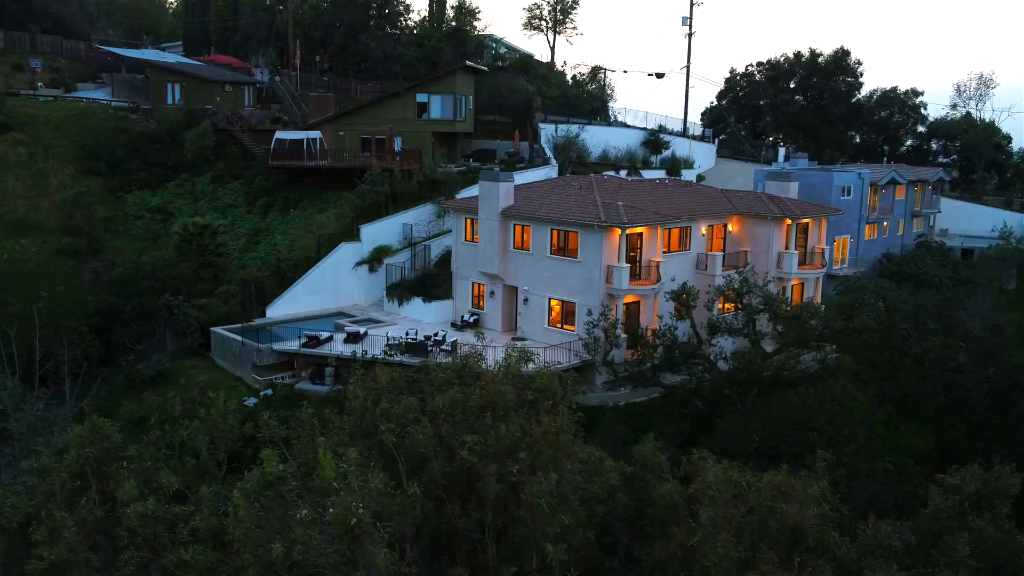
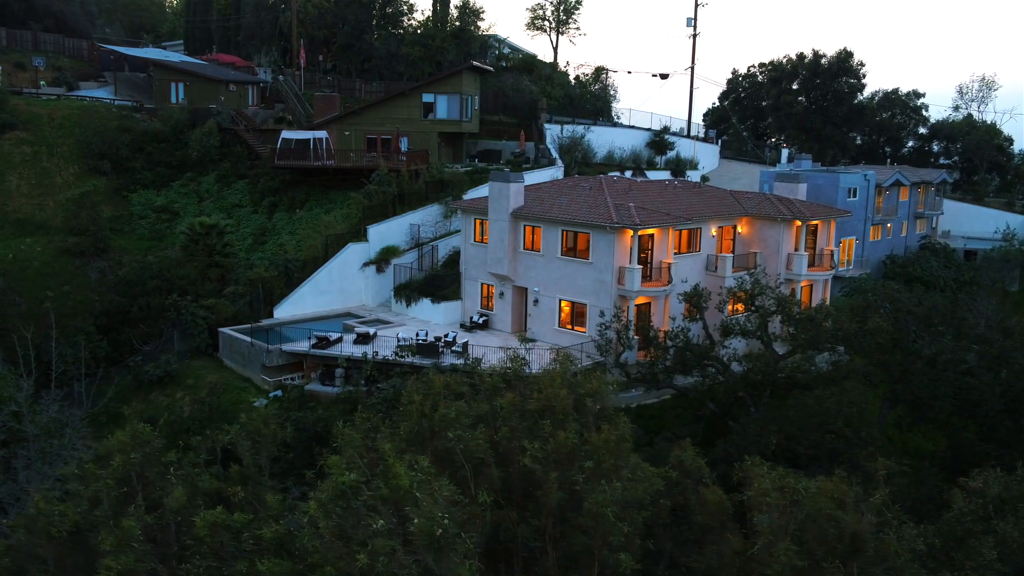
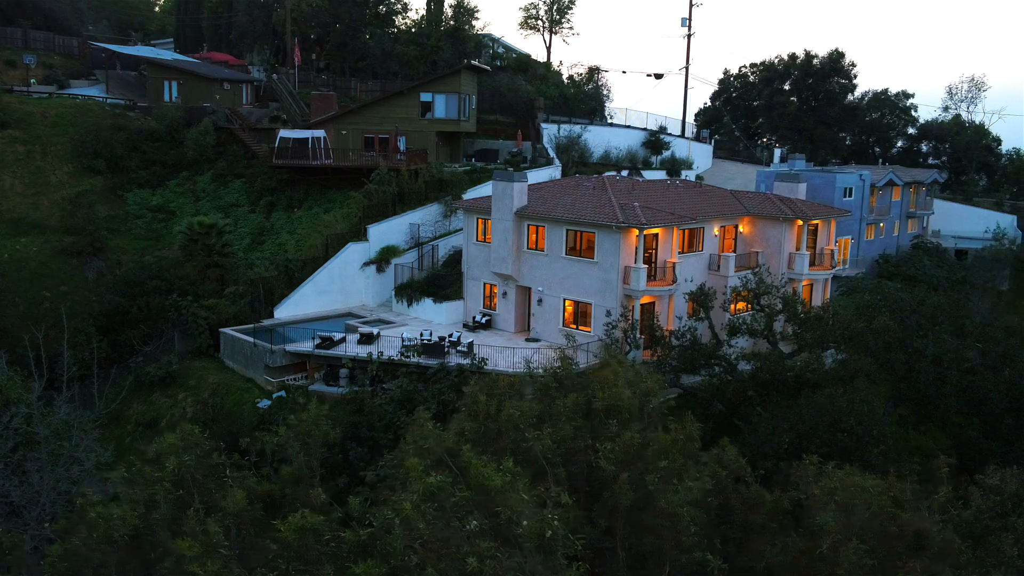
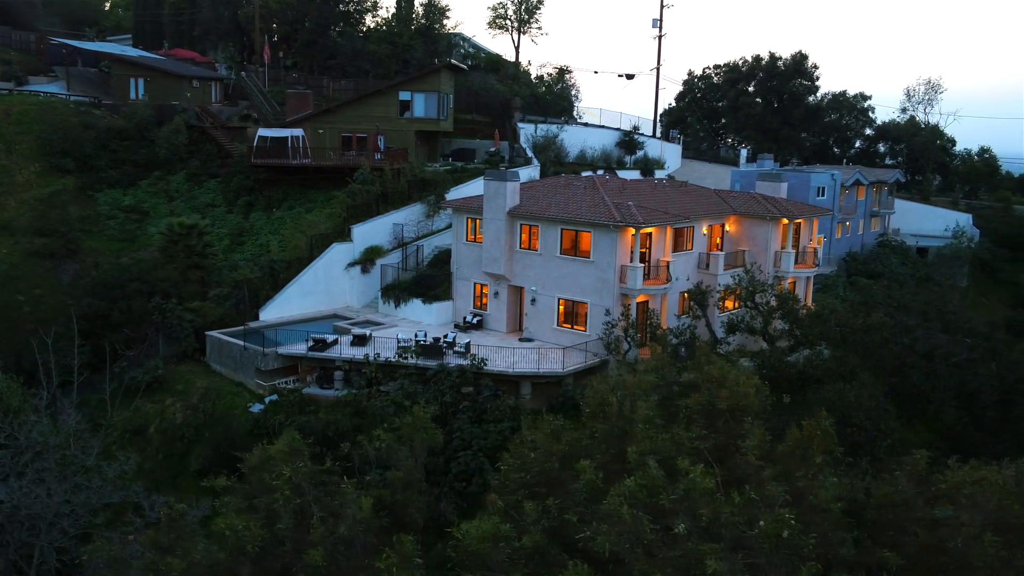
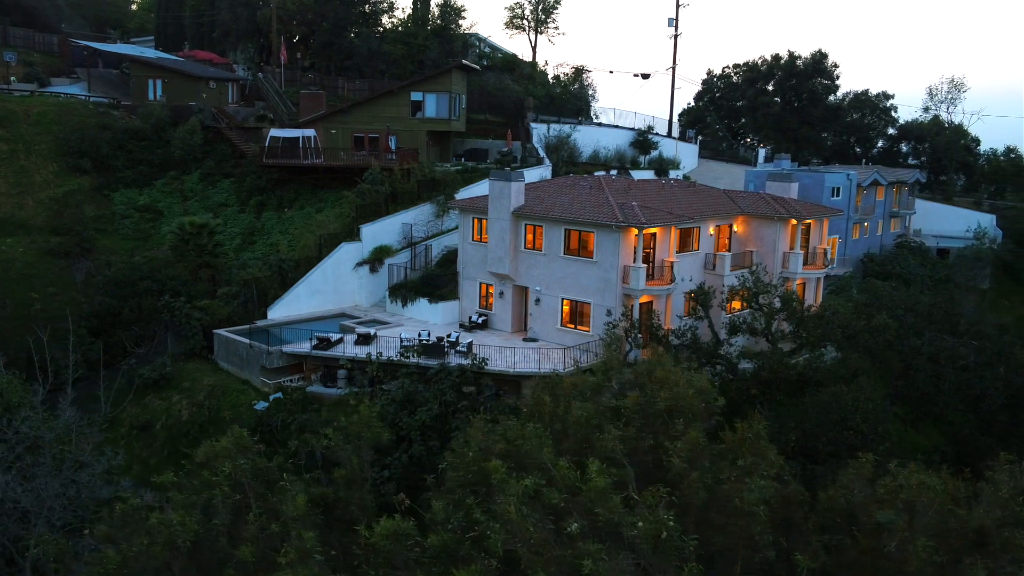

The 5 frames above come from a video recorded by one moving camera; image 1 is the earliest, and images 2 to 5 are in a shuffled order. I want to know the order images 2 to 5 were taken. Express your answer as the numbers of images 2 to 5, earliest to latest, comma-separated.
2, 3, 5, 4
